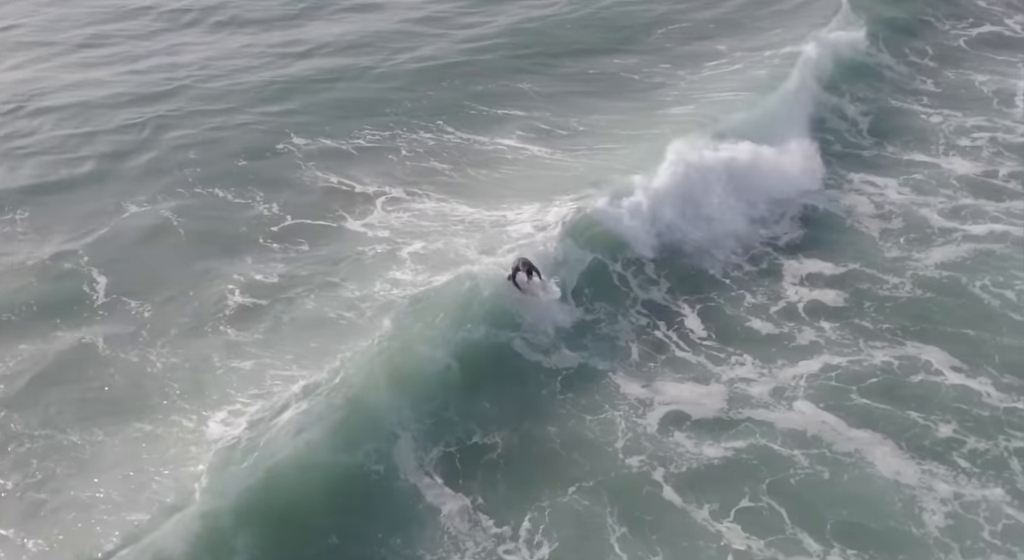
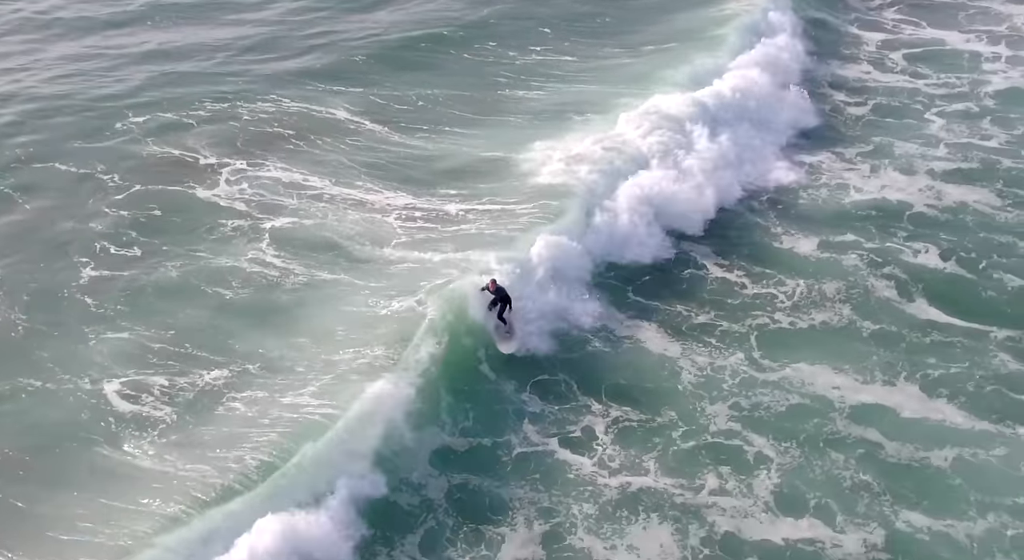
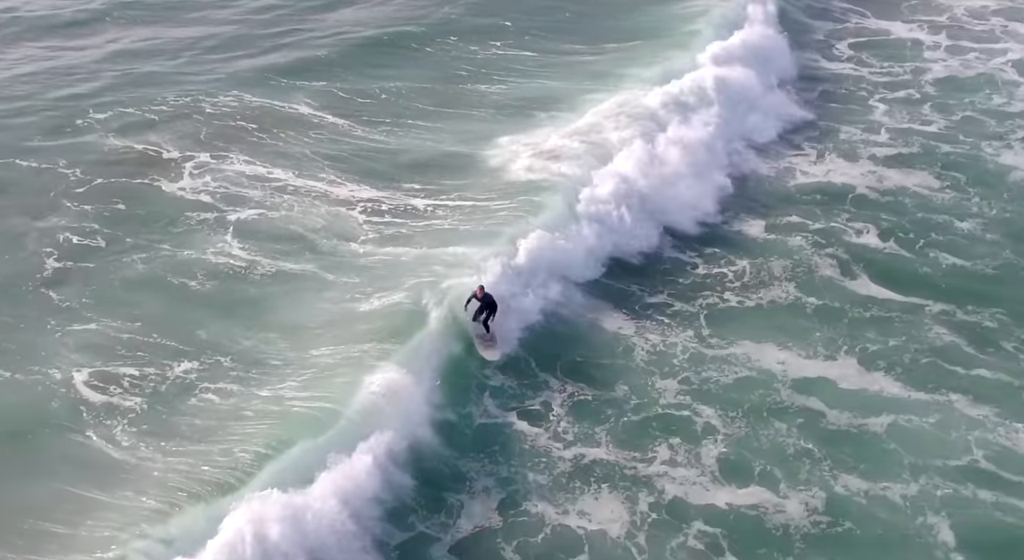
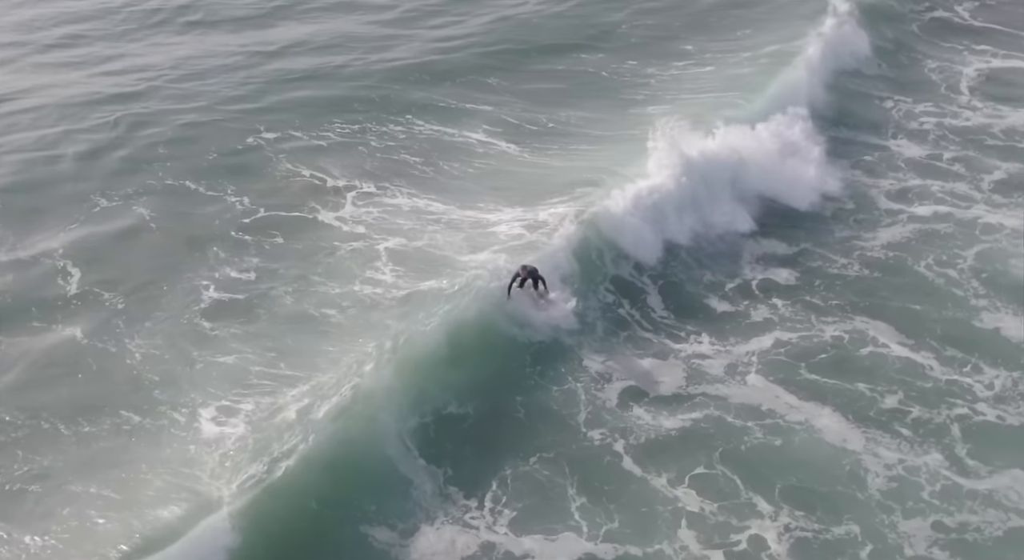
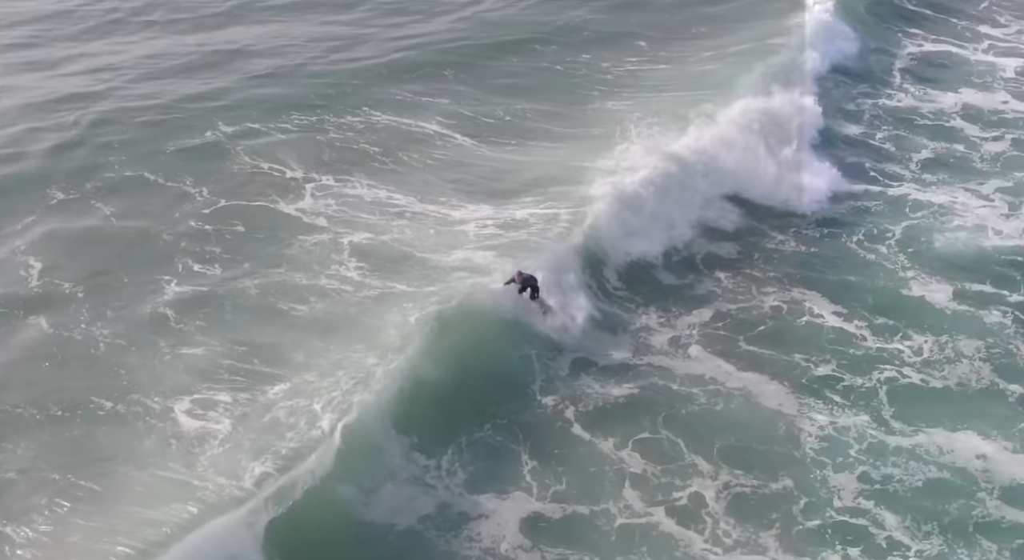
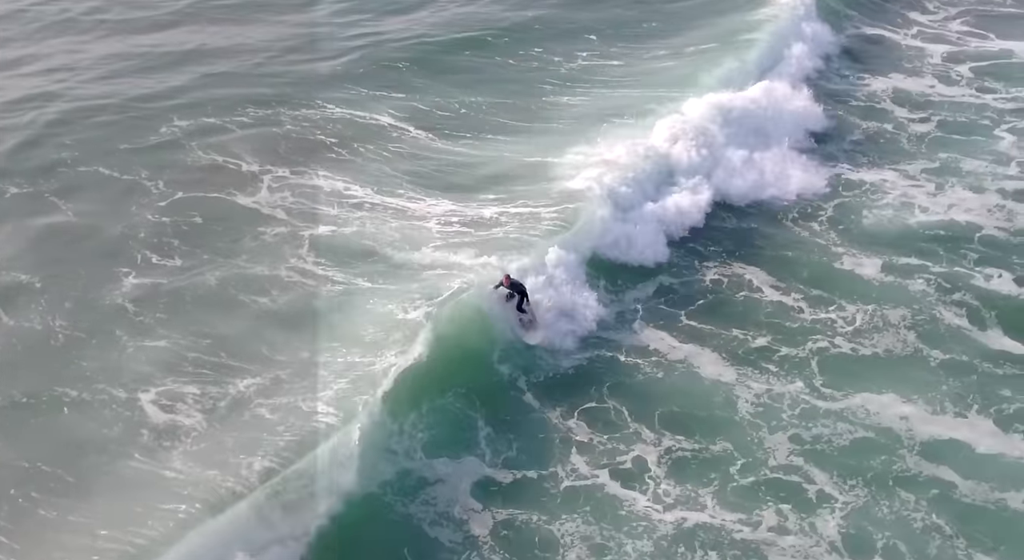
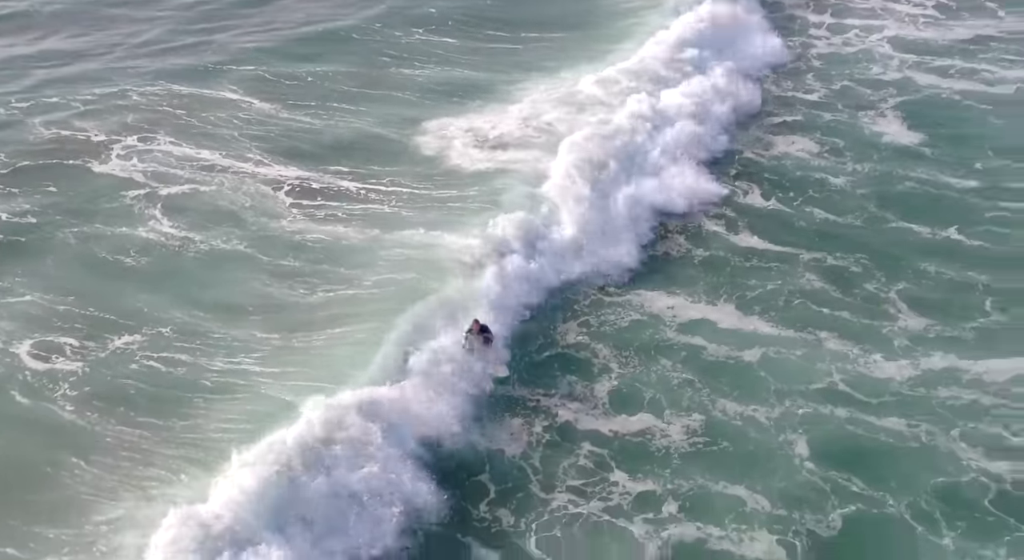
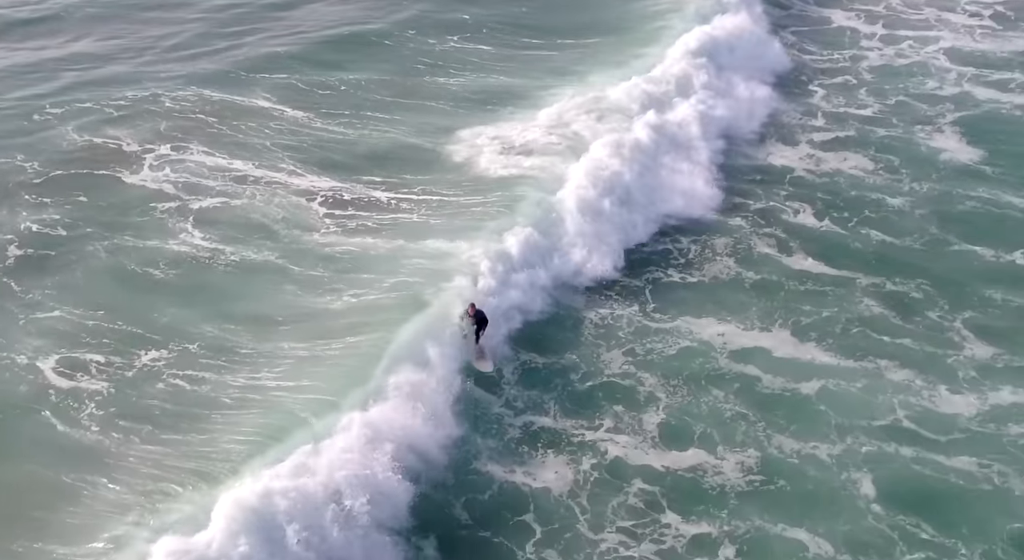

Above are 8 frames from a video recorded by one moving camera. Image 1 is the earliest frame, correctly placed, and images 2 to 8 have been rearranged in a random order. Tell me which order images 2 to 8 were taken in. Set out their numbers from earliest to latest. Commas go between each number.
4, 5, 6, 2, 3, 8, 7
